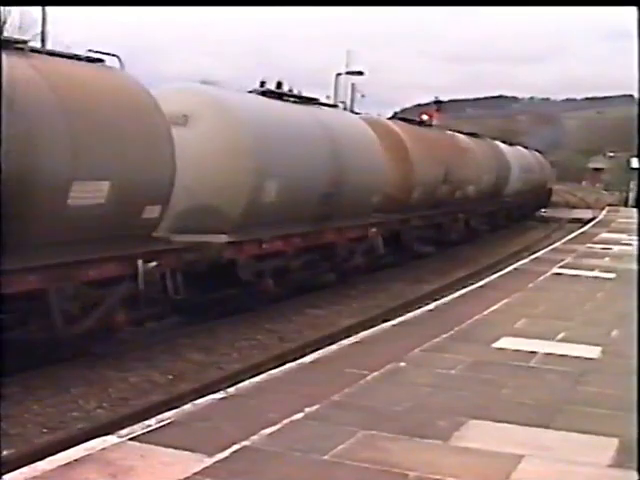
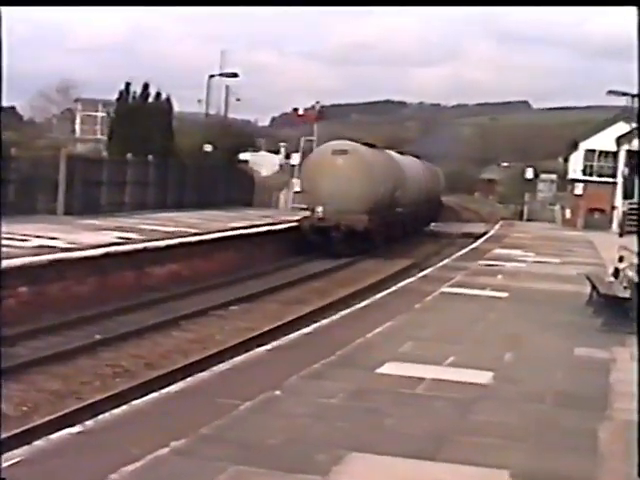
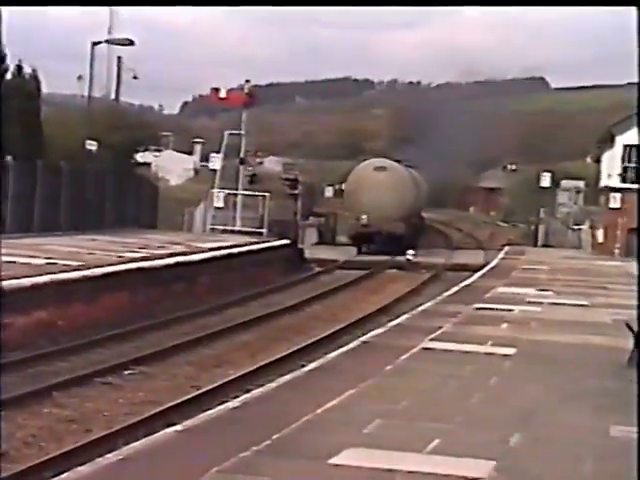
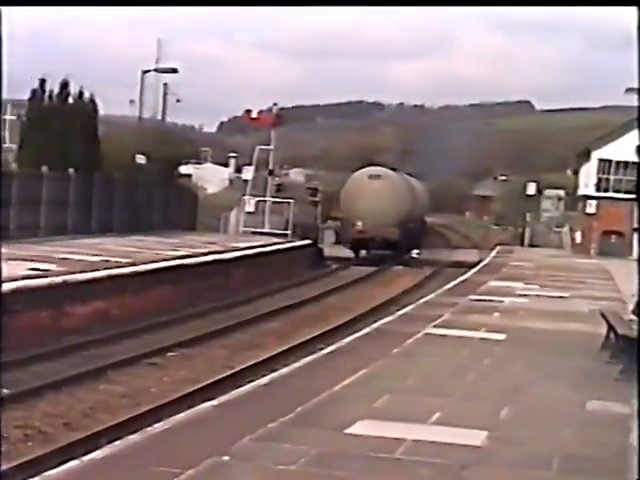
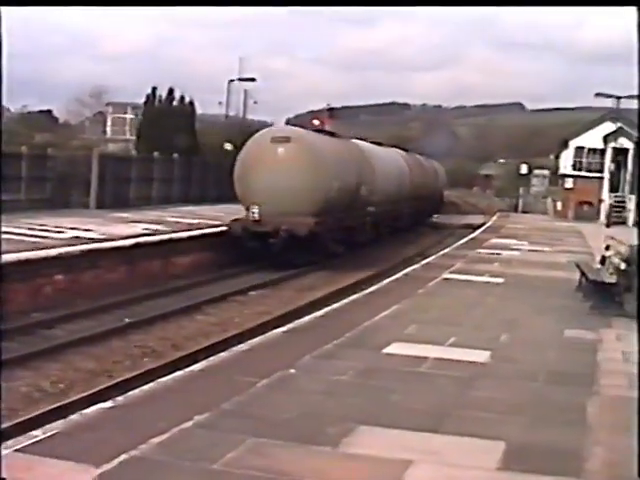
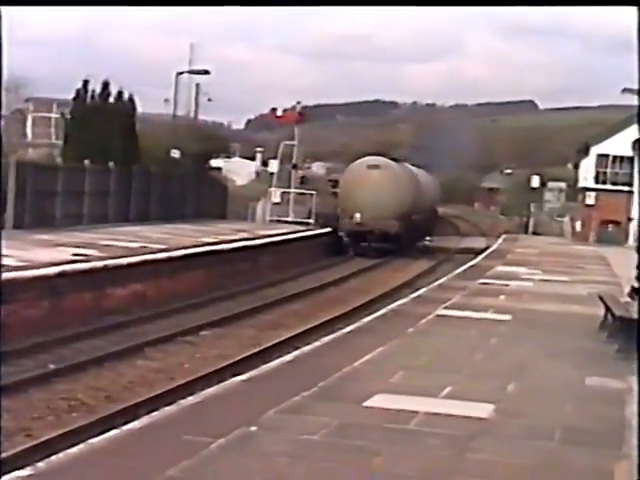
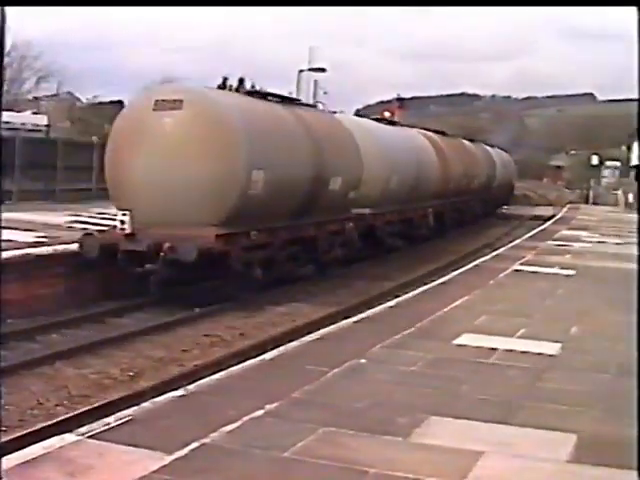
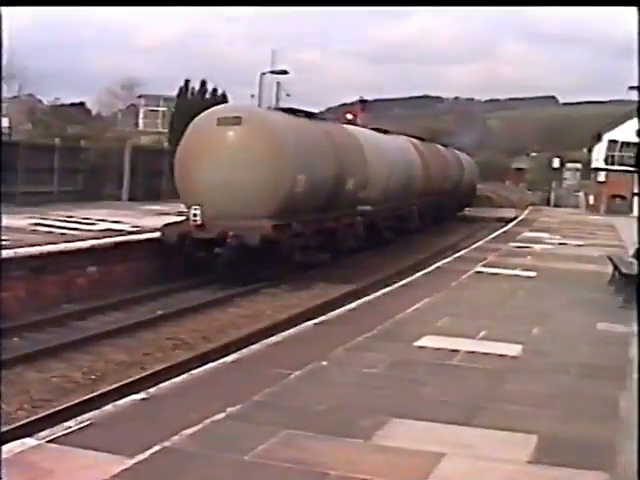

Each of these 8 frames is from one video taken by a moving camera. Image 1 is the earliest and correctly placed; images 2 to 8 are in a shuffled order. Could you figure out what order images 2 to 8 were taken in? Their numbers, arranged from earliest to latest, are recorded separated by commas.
7, 8, 5, 2, 6, 4, 3
